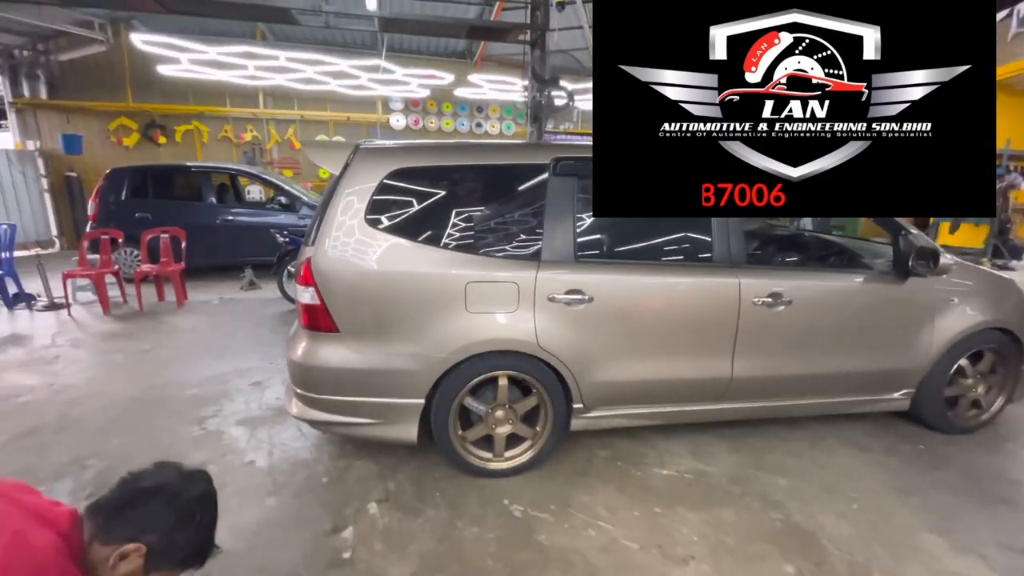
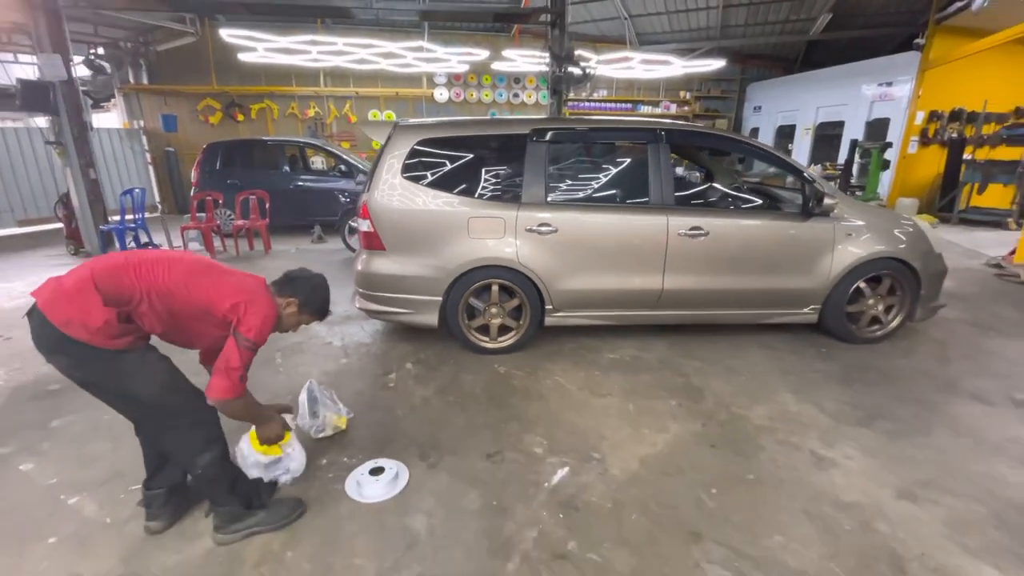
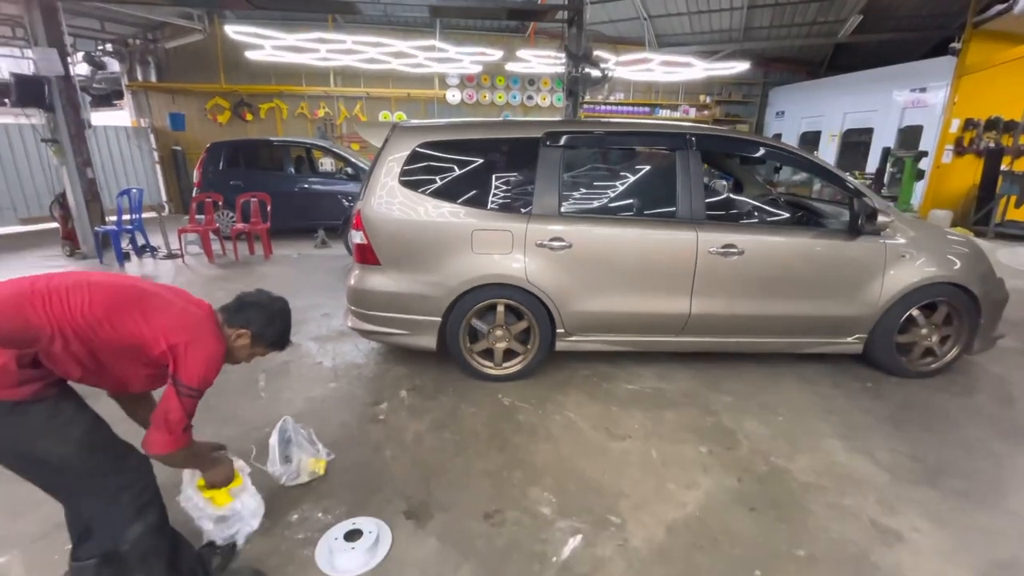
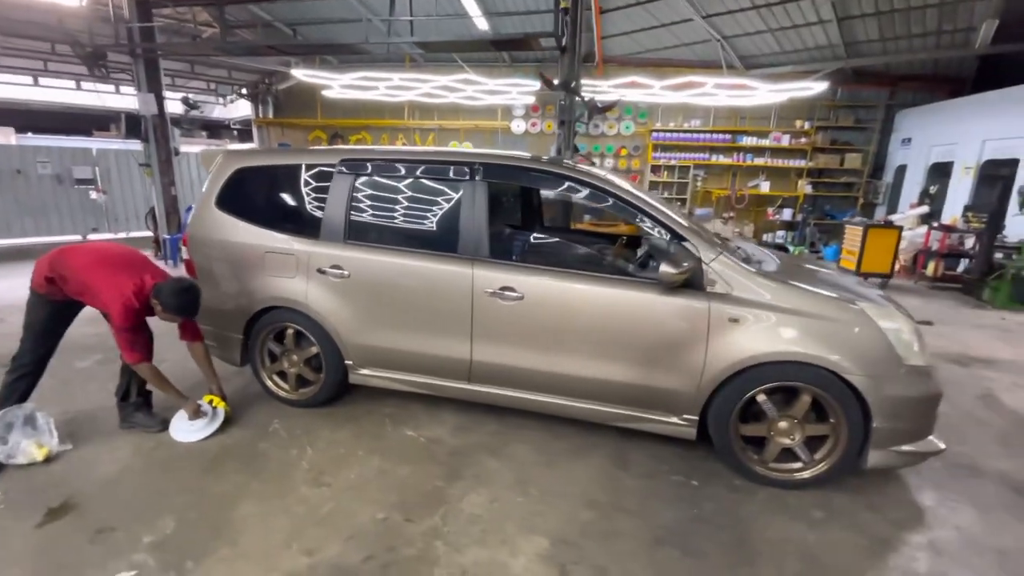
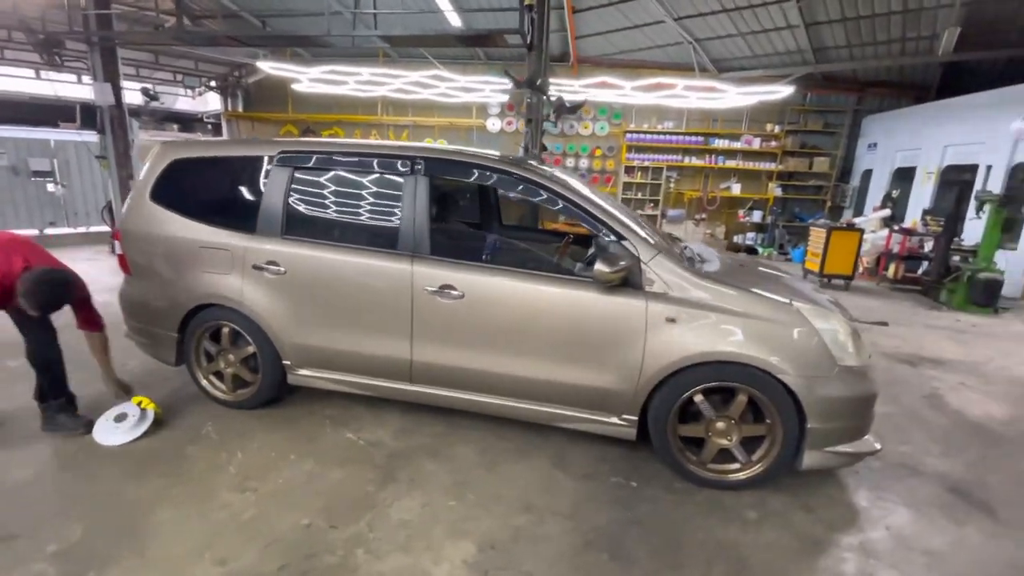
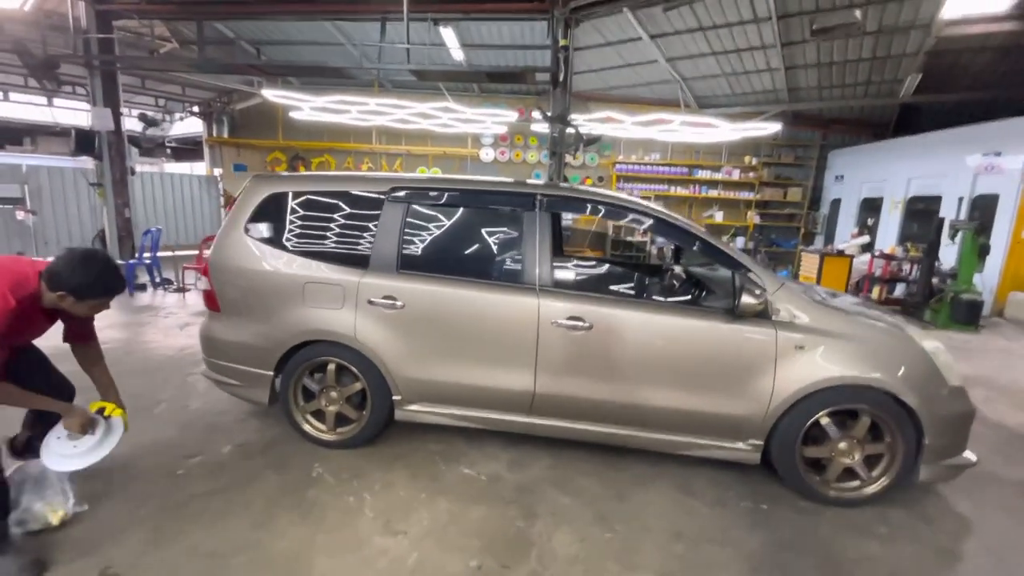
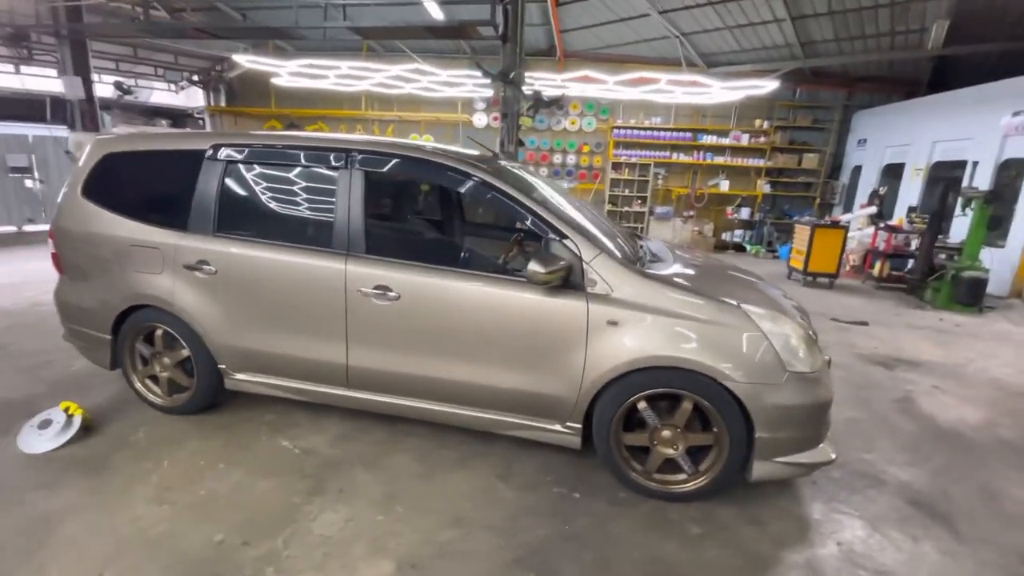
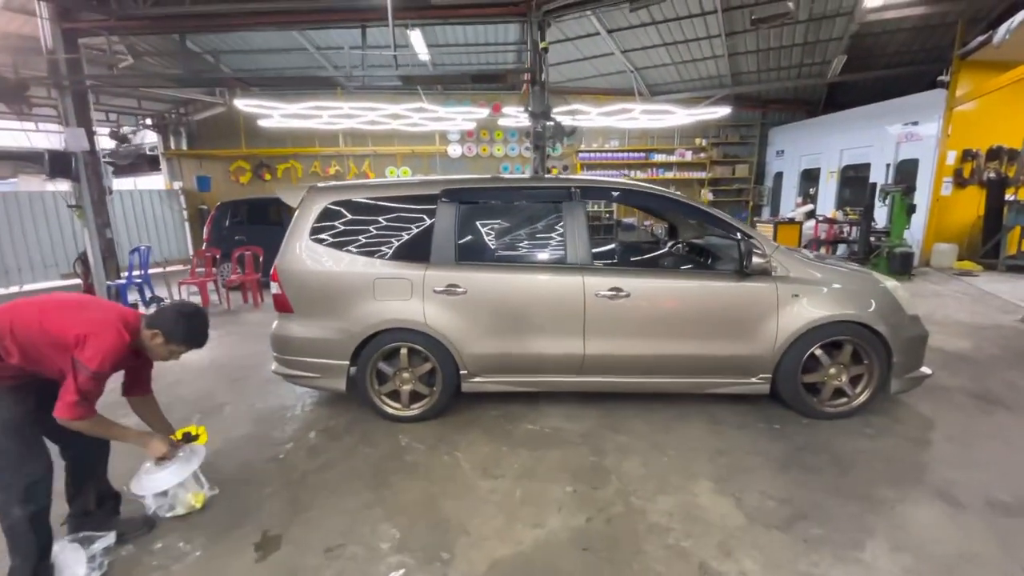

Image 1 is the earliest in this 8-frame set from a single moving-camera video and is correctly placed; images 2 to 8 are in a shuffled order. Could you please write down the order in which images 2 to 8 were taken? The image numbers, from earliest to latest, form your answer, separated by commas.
3, 2, 8, 6, 4, 5, 7
